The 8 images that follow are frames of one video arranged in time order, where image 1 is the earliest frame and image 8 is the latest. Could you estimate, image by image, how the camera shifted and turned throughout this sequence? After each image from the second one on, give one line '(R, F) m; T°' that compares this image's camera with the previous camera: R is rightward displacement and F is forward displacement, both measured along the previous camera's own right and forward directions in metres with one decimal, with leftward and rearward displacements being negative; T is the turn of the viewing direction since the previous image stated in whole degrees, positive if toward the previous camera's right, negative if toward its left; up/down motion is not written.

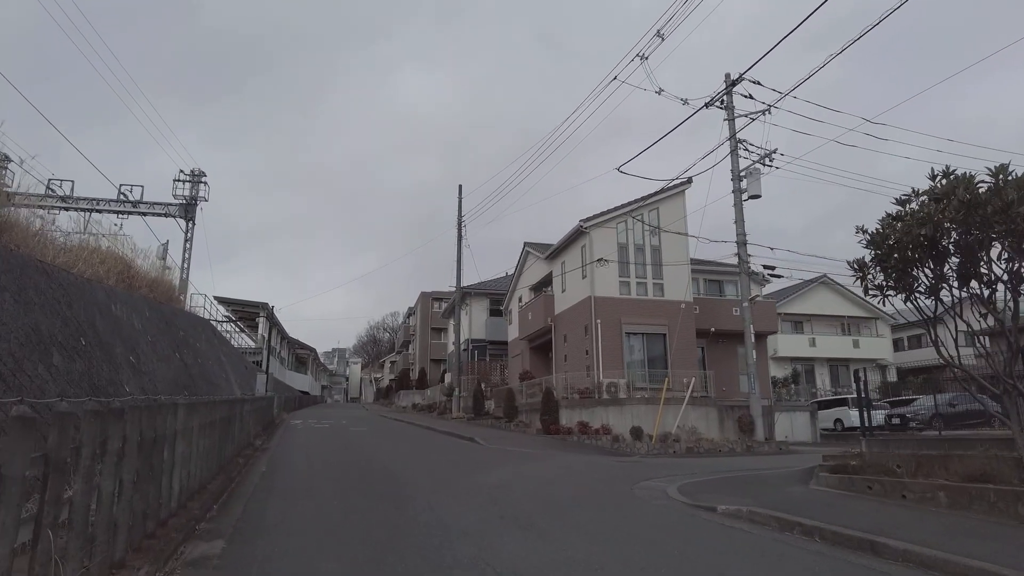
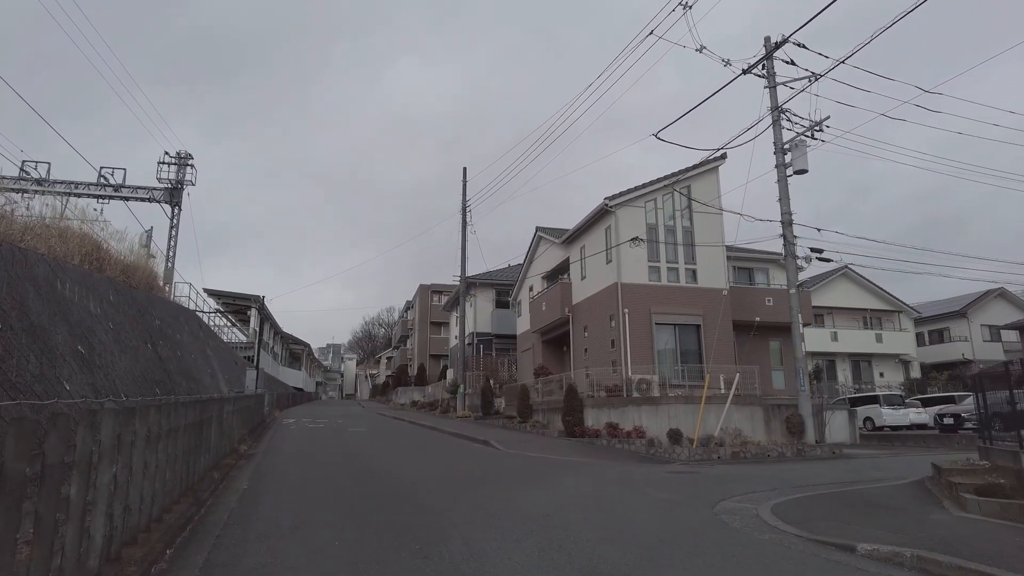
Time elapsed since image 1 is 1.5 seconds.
(-0.6, +2.1) m; 0°
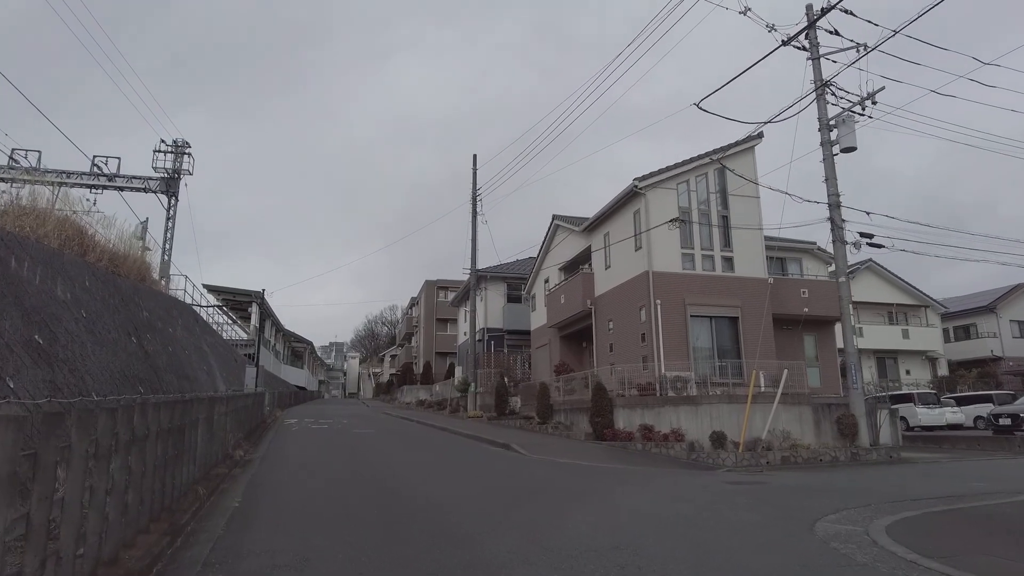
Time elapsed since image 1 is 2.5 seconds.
(-0.5, +1.5) m; 0°
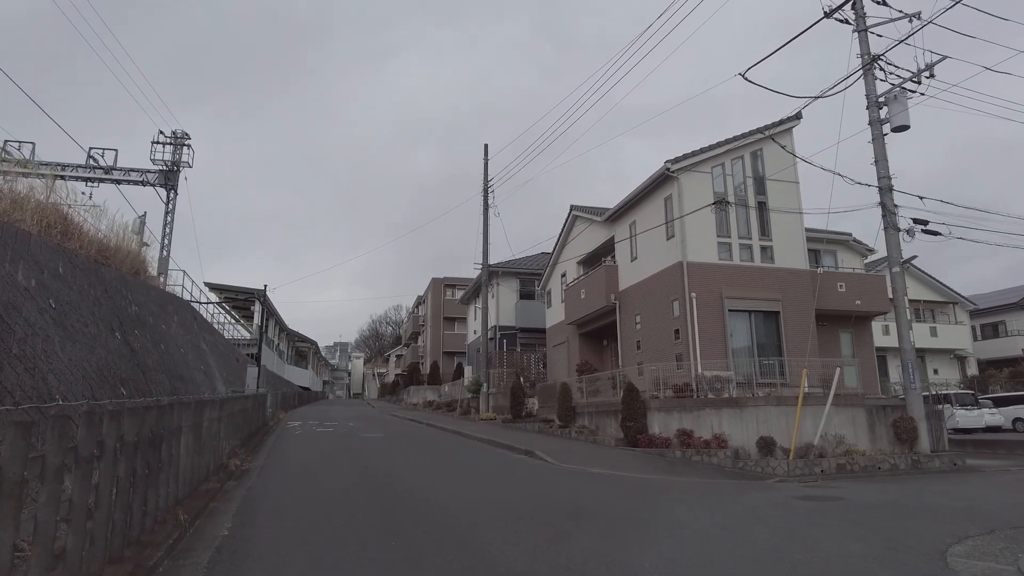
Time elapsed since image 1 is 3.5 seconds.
(-0.4, +1.3) m; 0°
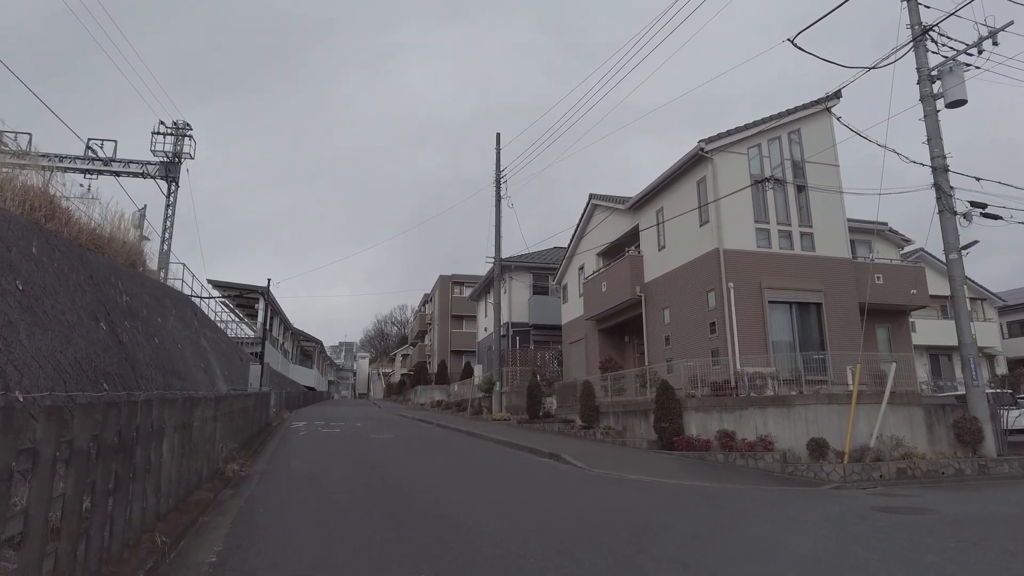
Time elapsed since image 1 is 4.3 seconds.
(-0.4, +1.1) m; 0°
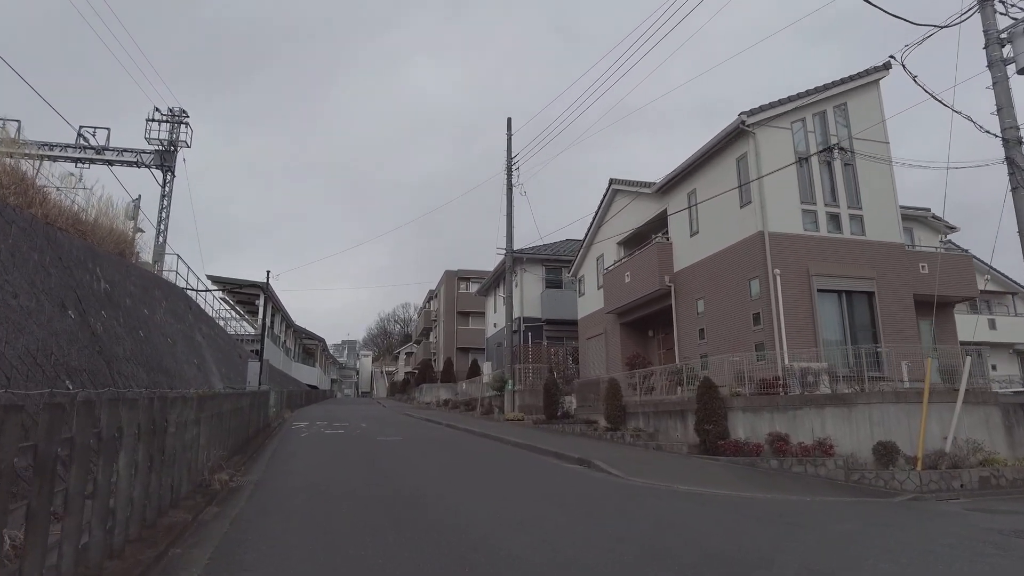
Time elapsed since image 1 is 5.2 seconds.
(-0.4, +1.3) m; 0°
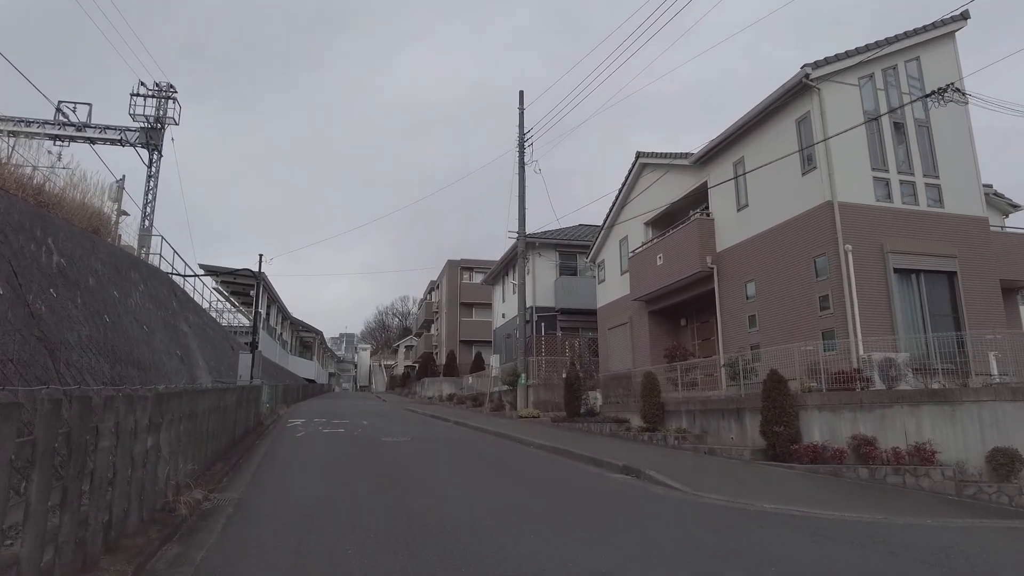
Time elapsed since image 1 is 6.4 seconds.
(-0.5, +1.8) m; 0°
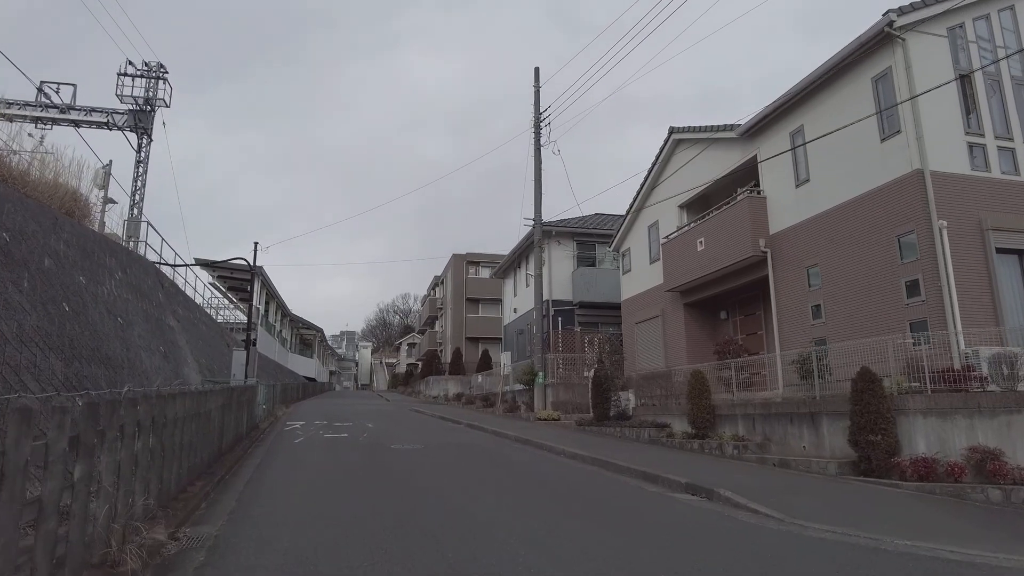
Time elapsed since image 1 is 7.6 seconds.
(-0.5, +1.6) m; 0°
